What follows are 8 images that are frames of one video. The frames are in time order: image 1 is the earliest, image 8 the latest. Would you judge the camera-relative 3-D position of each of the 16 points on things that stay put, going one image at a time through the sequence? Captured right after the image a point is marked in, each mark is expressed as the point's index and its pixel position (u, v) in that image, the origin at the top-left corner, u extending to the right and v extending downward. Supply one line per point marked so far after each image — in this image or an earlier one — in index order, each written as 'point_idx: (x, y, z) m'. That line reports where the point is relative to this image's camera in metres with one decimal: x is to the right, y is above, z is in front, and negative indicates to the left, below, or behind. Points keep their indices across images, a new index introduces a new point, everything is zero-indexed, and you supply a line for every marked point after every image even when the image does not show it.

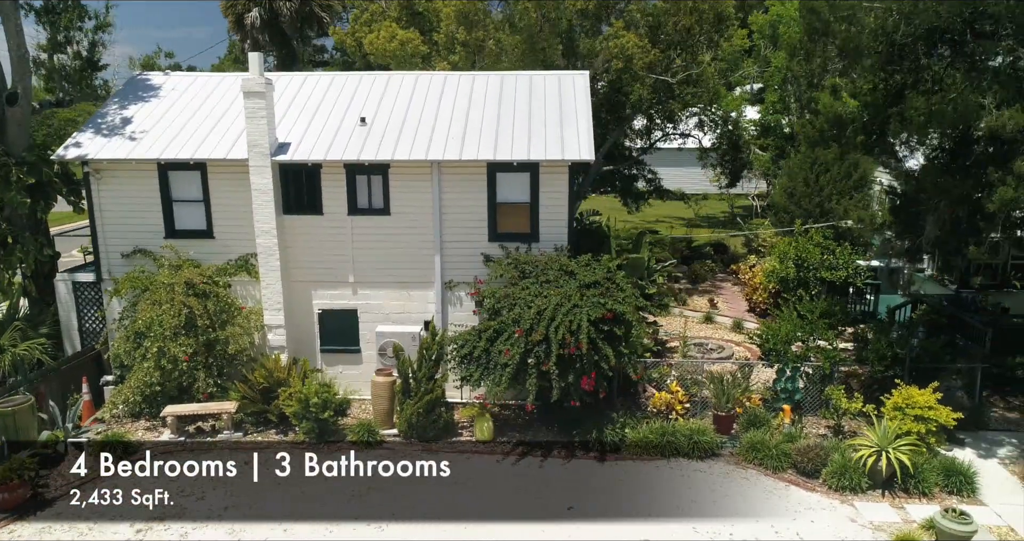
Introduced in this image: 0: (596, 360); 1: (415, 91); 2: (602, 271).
0: (+1.3, -1.4, +11.2) m
1: (-2.0, +3.7, +14.2) m
2: (+1.6, 0.0, +12.1) m
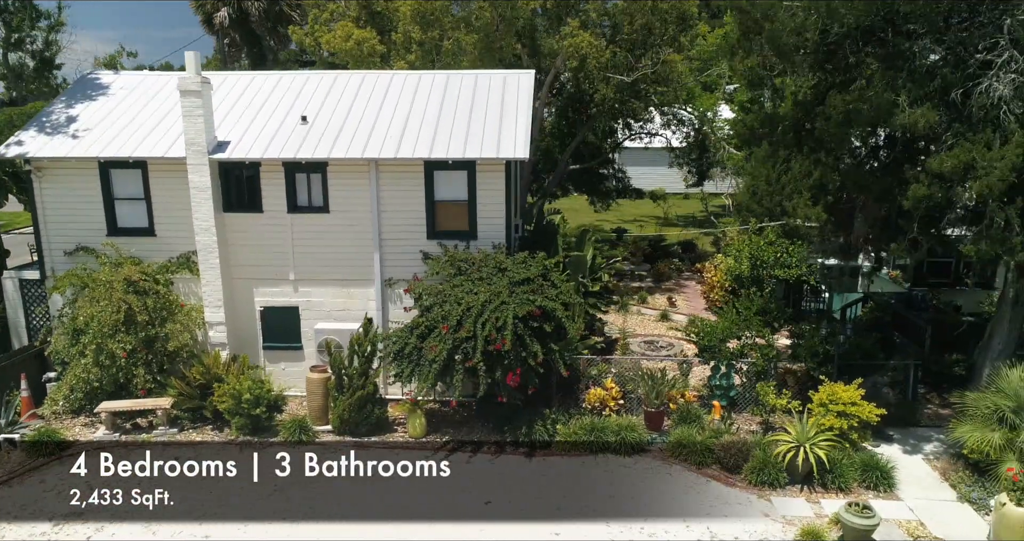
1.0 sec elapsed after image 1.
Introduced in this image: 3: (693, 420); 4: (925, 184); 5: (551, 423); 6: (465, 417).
0: (+0.1, -1.4, +11.2) m
1: (-3.1, +3.7, +14.3) m
2: (+0.5, 0.0, +12.2) m
3: (+3.1, -2.5, +11.9) m
4: (+5.7, +1.2, +9.7) m
5: (+0.7, -2.6, +11.8) m
6: (-0.8, -2.6, +12.6) m
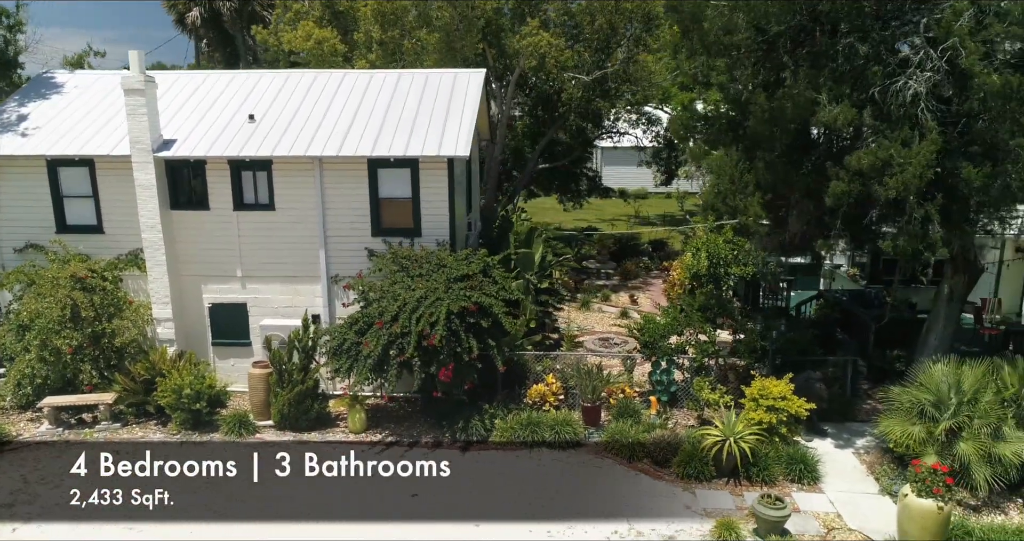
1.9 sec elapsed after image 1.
0: (-0.9, -1.3, +11.4) m
1: (-4.2, +3.8, +14.5) m
2: (-0.6, +0.1, +12.3) m
3: (+2.0, -2.5, +12.0) m
4: (+4.7, +1.3, +9.8) m
5: (-0.4, -2.5, +11.9) m
6: (-1.9, -2.6, +12.7) m
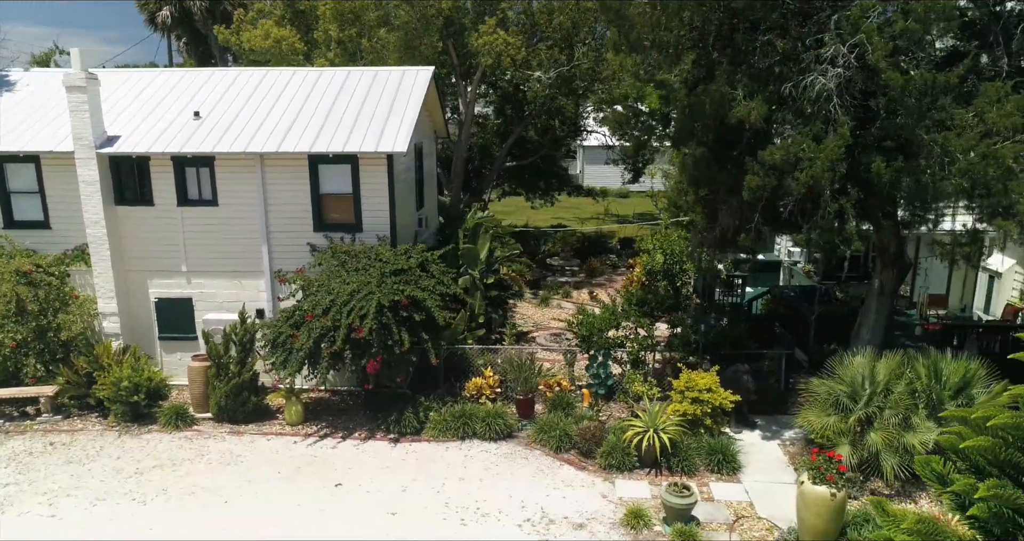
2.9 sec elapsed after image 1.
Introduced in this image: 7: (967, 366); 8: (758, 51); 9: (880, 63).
0: (-2.1, -1.2, +11.5) m
1: (-5.3, +3.9, +14.6) m
2: (-1.7, +0.2, +12.5) m
3: (+0.9, -2.4, +12.2) m
4: (+3.5, +1.4, +10.0) m
5: (-1.5, -2.4, +12.1) m
6: (-3.0, -2.5, +12.9) m
7: (+6.4, -1.4, +9.9) m
8: (+3.7, +3.3, +10.5) m
9: (+4.9, +2.8, +9.4) m
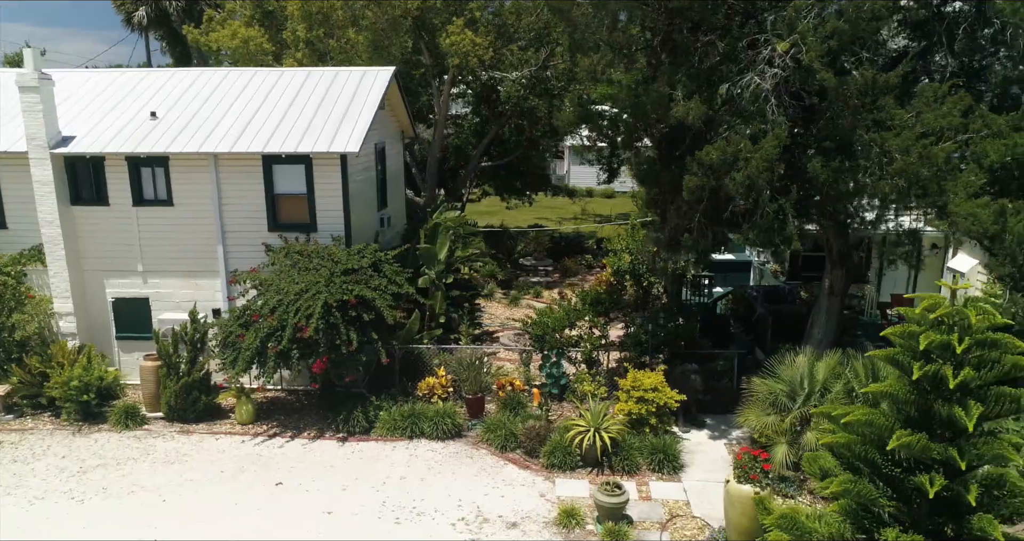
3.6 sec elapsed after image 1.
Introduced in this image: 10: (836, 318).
0: (-3.0, -1.2, +11.5) m
1: (-6.2, +3.9, +14.7) m
2: (-2.6, +0.2, +12.5) m
3: (0.0, -2.4, +12.2) m
4: (+2.7, +1.4, +10.0) m
5: (-2.4, -2.4, +12.1) m
6: (-3.9, -2.5, +12.9) m
7: (+5.5, -1.4, +9.9) m
8: (+2.8, +3.3, +10.5) m
9: (+4.1, +2.8, +9.4) m
10: (+5.8, -0.8, +12.5) m
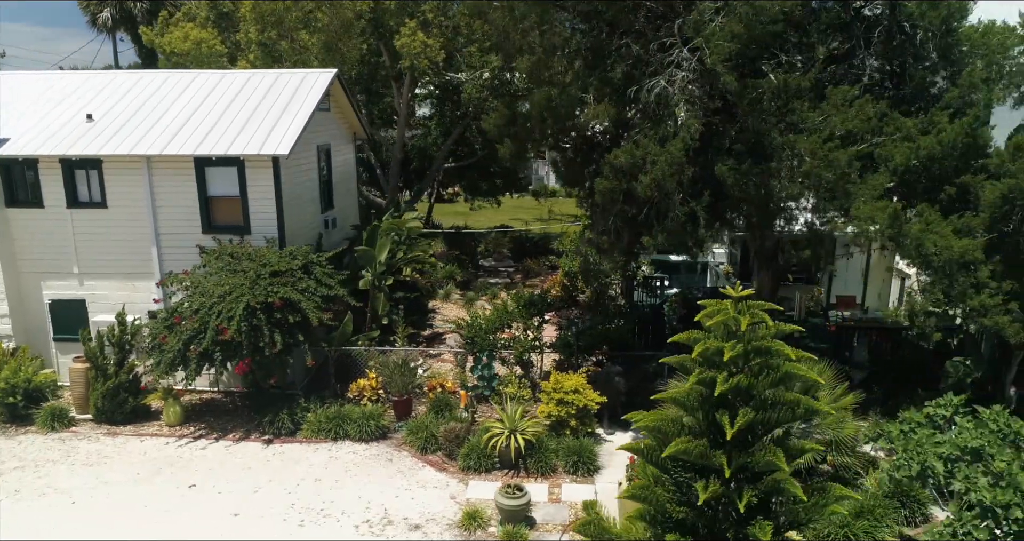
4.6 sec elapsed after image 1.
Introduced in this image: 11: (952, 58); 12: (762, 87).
0: (-4.2, -1.3, +11.6) m
1: (-7.5, +3.8, +14.7) m
2: (-3.9, +0.2, +12.5) m
3: (-1.3, -2.4, +12.2) m
4: (+1.4, +1.3, +10.1) m
5: (-3.7, -2.5, +12.1) m
6: (-5.2, -2.5, +12.9) m
7: (+4.3, -1.4, +10.0) m
8: (+1.5, +3.3, +10.6) m
9: (+2.8, +2.8, +9.4) m
10: (+4.5, -0.9, +12.6) m
11: (+6.4, +3.1, +10.1) m
12: (+3.6, +2.6, +10.0) m
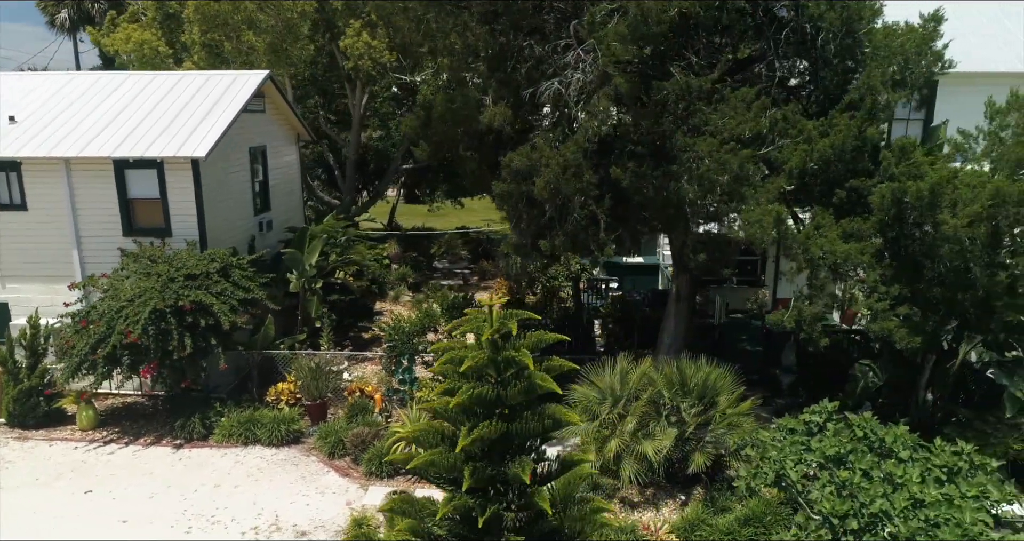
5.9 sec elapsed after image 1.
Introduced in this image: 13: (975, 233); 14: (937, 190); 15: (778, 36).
0: (-5.7, -1.3, +11.5) m
1: (-8.9, +3.8, +14.6) m
2: (-5.3, +0.1, +12.4) m
3: (-2.7, -2.5, +12.1) m
4: (-0.1, +1.3, +10.0) m
5: (-5.1, -2.5, +12.0) m
6: (-6.6, -2.6, +12.8) m
7: (+2.8, -1.5, +9.8) m
8: (+0.1, +3.2, +10.5) m
9: (+1.3, +2.7, +9.3) m
10: (+3.1, -0.9, +12.5) m
11: (+5.0, +3.1, +10.0) m
12: (+2.1, +2.6, +9.9) m
13: (+5.6, +0.5, +8.4) m
14: (+5.1, +1.0, +8.4) m
15: (+4.1, +3.6, +10.7) m
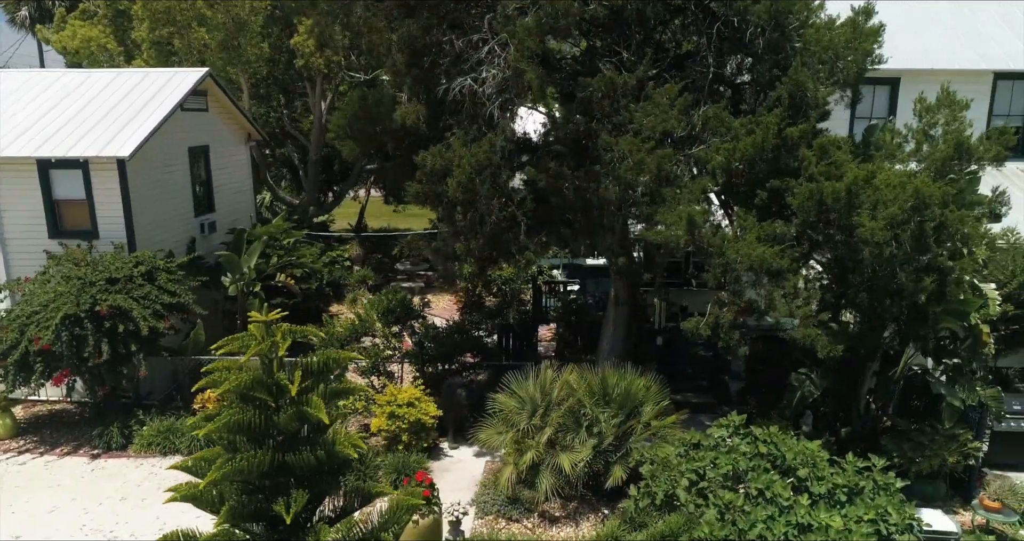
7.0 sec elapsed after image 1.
0: (-6.8, -1.4, +11.1) m
1: (-10.1, +3.7, +14.2) m
2: (-6.5, +0.1, +12.1) m
3: (-3.9, -2.5, +11.7) m
4: (-1.2, +1.2, +9.5) m
5: (-6.3, -2.6, +11.6) m
6: (-7.8, -2.6, +12.4) m
7: (+1.6, -1.5, +9.4) m
8: (-1.1, +3.1, +10.1) m
9: (+0.2, +2.6, +8.9) m
10: (+1.9, -1.0, +12.0) m
11: (+3.8, +3.0, +9.6) m
12: (+1.0, +2.5, +9.4) m
13: (+4.4, +0.4, +8.0) m
14: (+3.9, +0.9, +7.9) m
15: (+2.9, +3.5, +10.3) m
